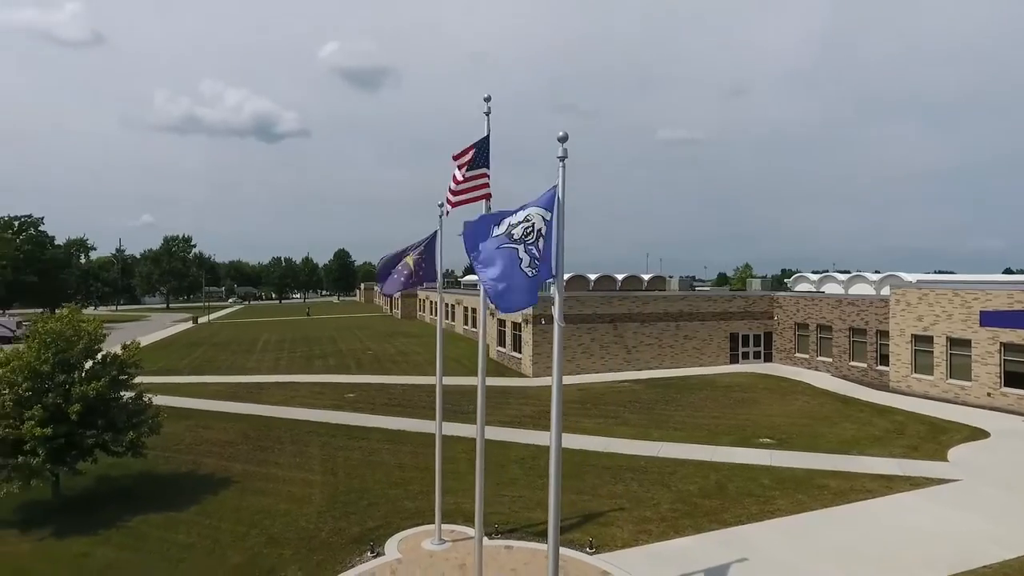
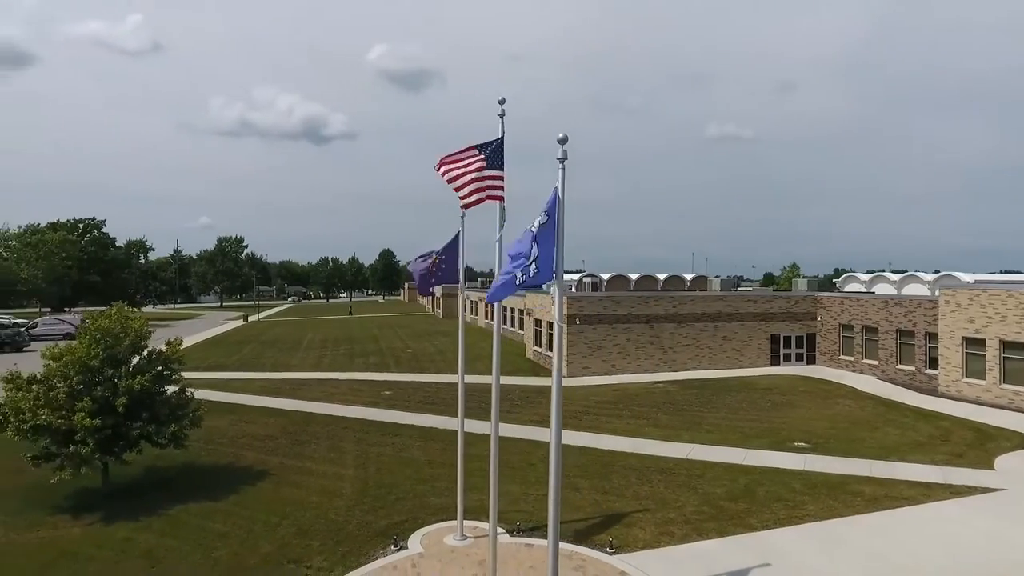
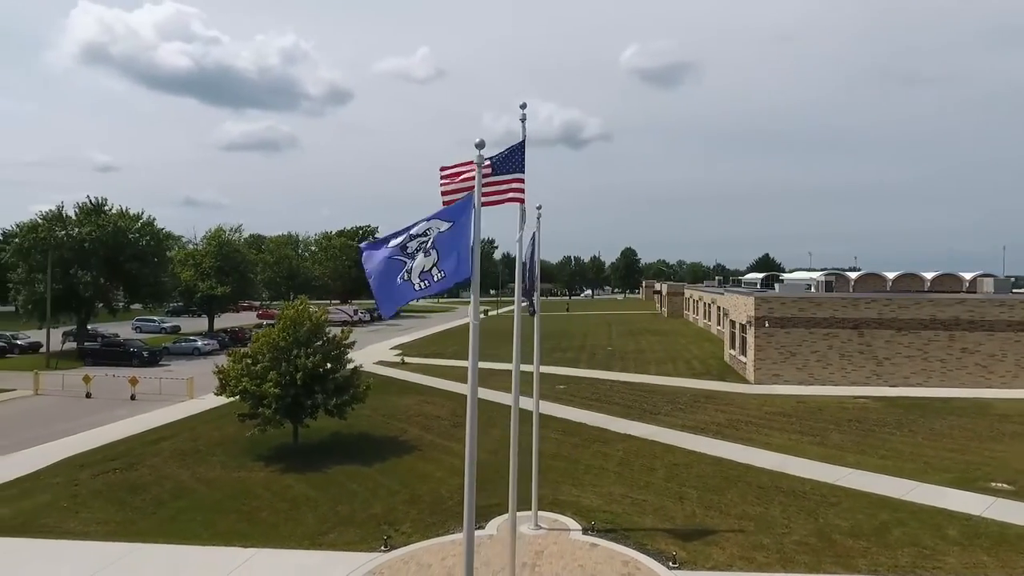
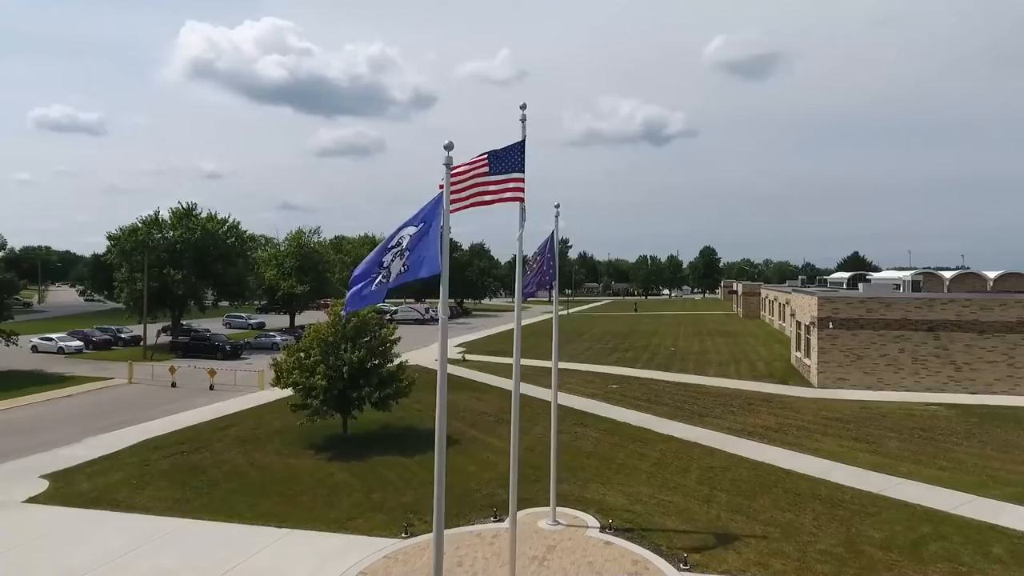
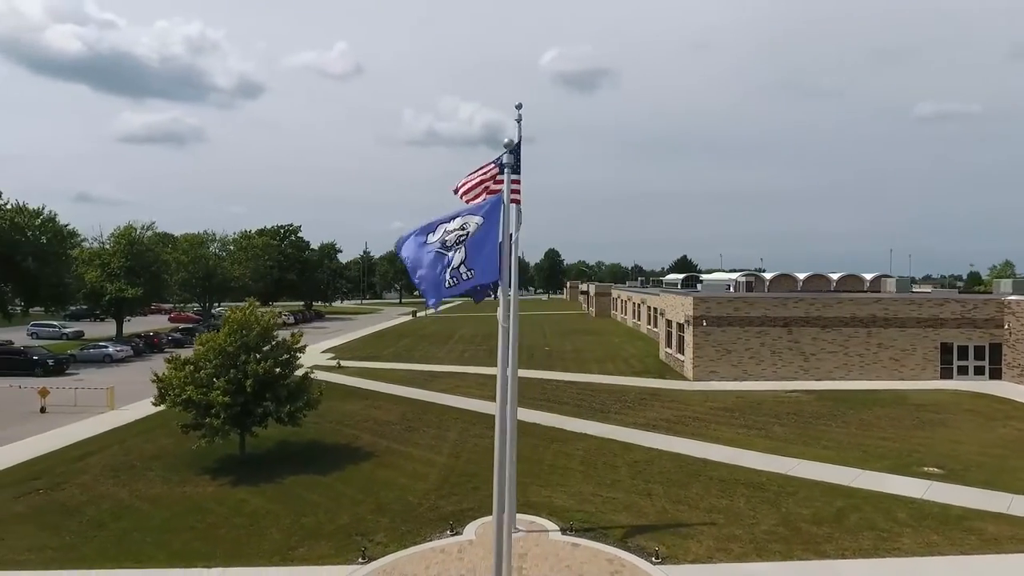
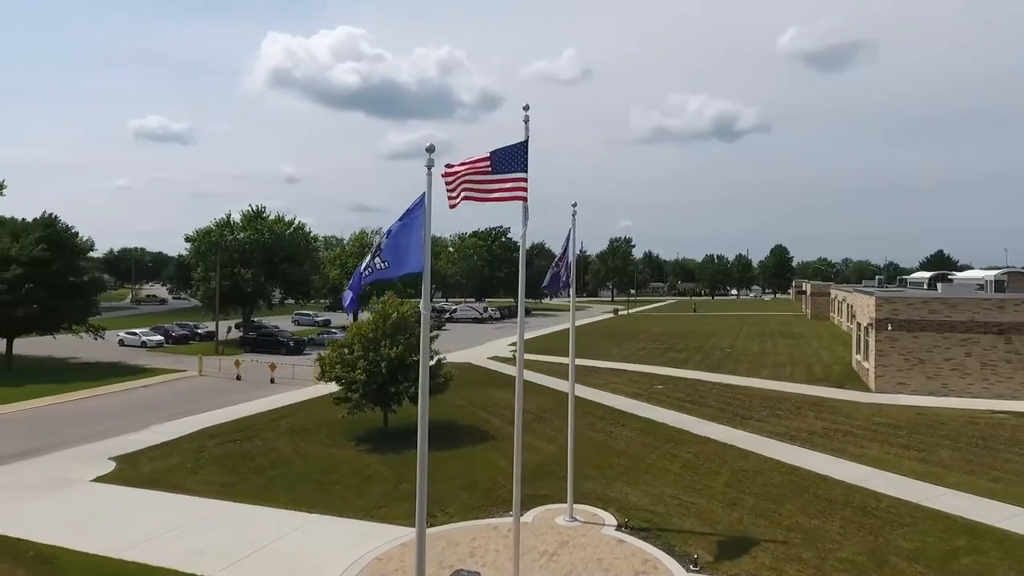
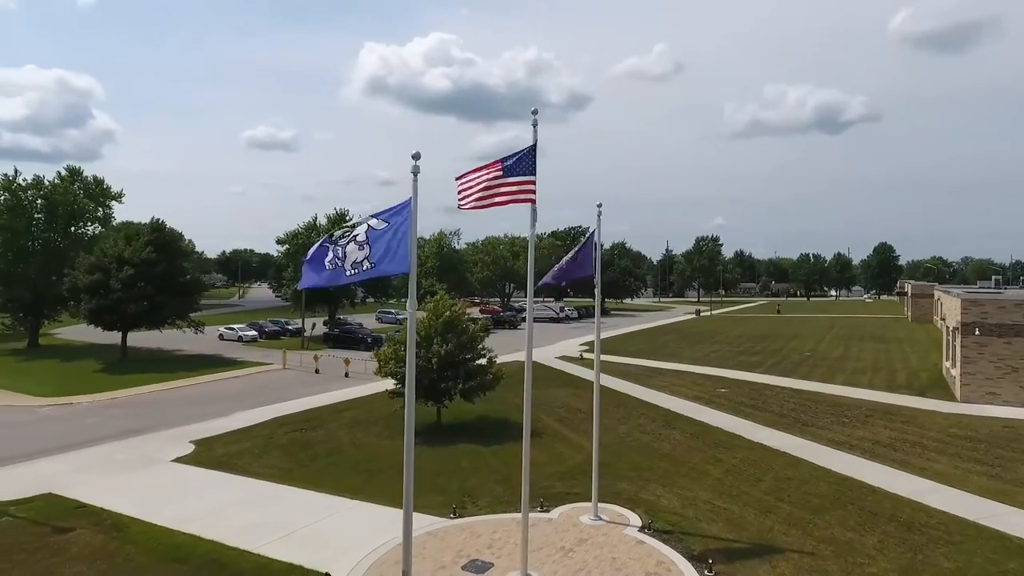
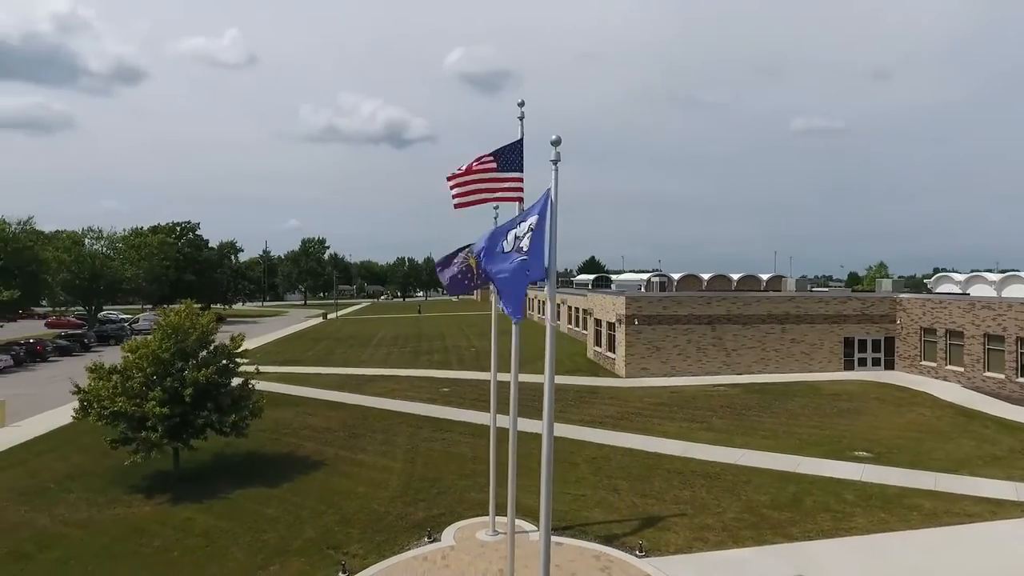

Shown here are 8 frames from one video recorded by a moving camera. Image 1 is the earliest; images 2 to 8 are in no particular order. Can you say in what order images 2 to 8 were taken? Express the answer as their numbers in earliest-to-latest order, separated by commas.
2, 8, 5, 3, 4, 6, 7
